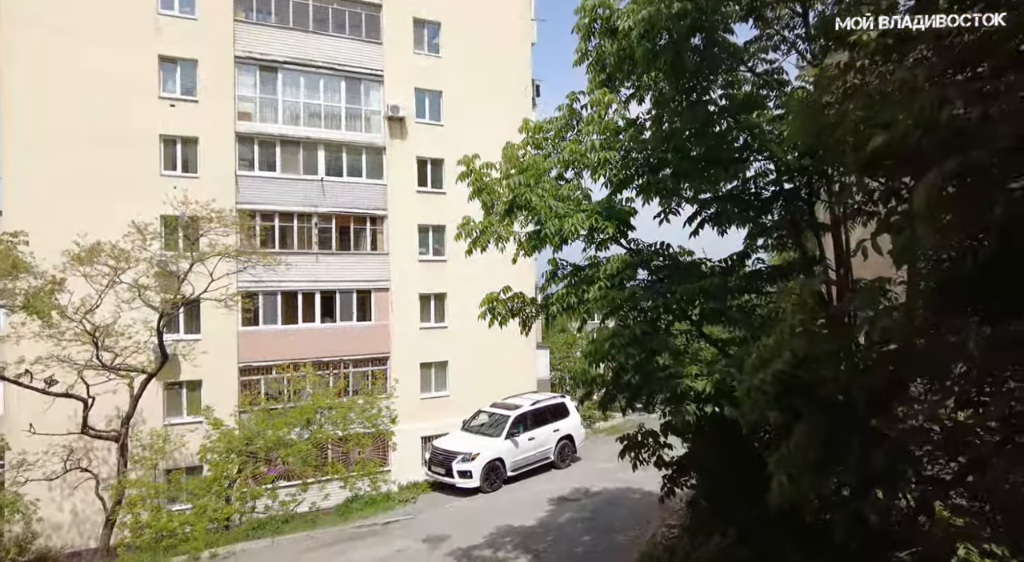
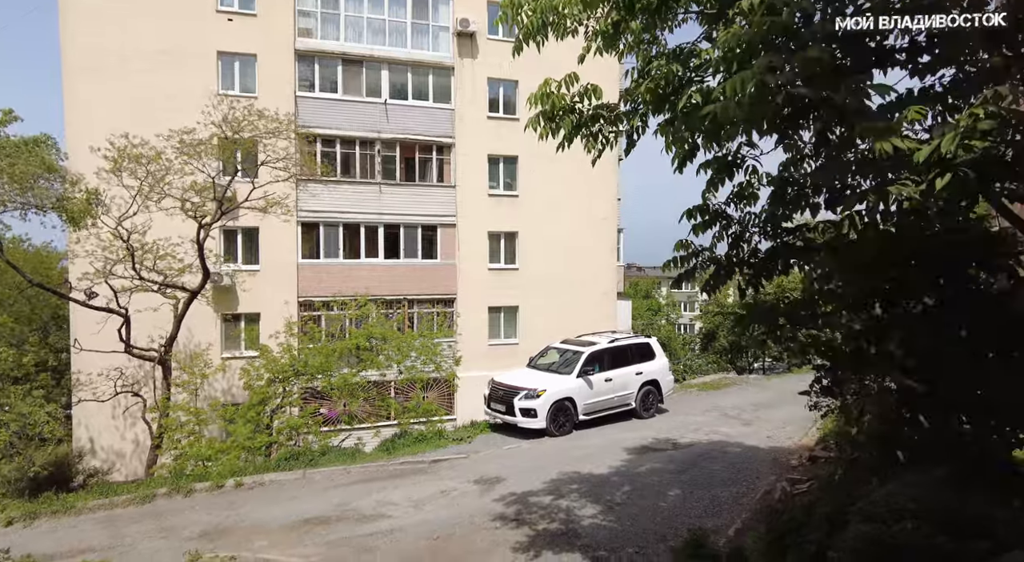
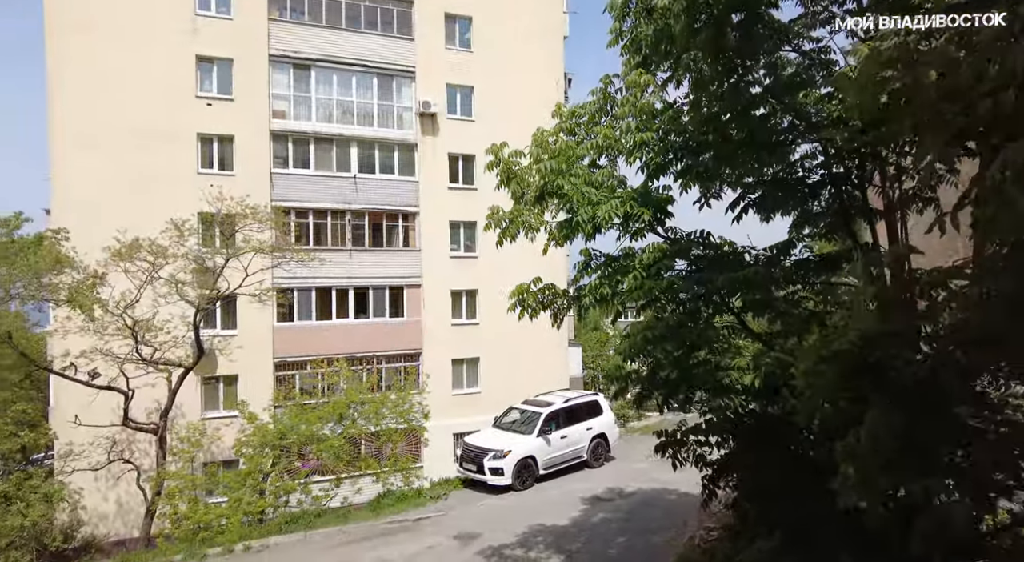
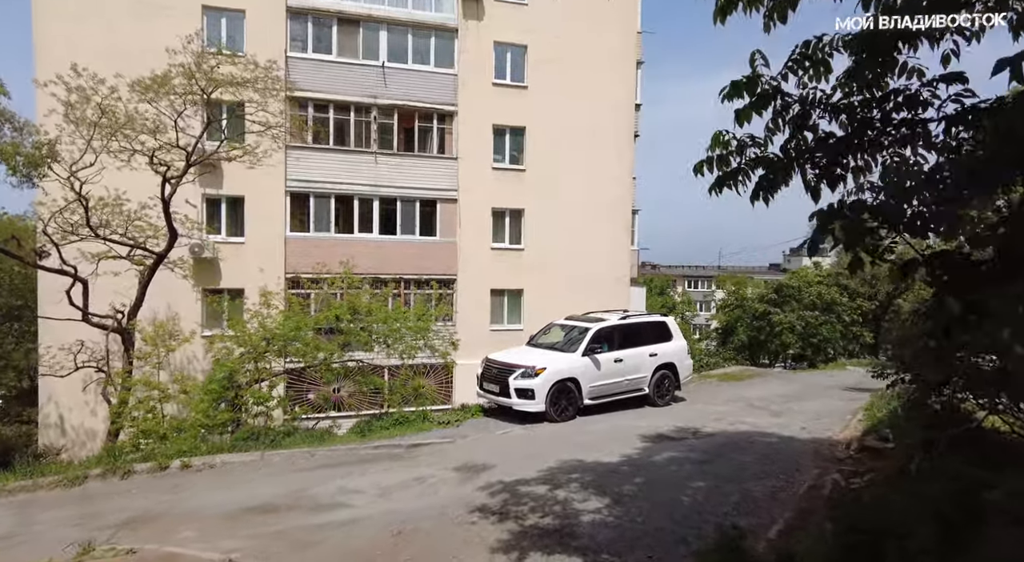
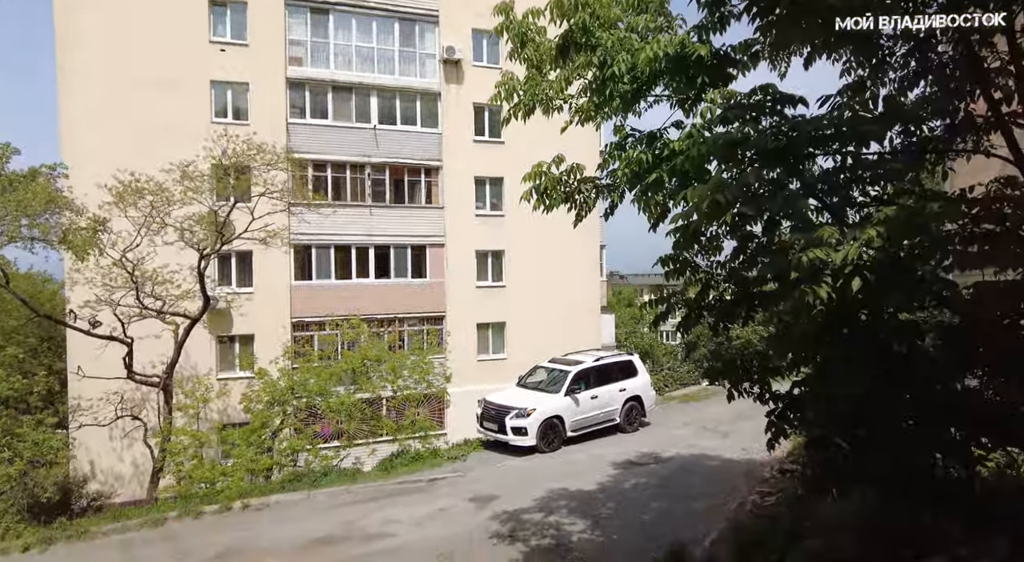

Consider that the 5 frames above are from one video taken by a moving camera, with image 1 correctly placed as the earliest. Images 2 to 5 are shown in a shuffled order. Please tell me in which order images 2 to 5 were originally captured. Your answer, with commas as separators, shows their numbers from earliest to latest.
3, 5, 2, 4
